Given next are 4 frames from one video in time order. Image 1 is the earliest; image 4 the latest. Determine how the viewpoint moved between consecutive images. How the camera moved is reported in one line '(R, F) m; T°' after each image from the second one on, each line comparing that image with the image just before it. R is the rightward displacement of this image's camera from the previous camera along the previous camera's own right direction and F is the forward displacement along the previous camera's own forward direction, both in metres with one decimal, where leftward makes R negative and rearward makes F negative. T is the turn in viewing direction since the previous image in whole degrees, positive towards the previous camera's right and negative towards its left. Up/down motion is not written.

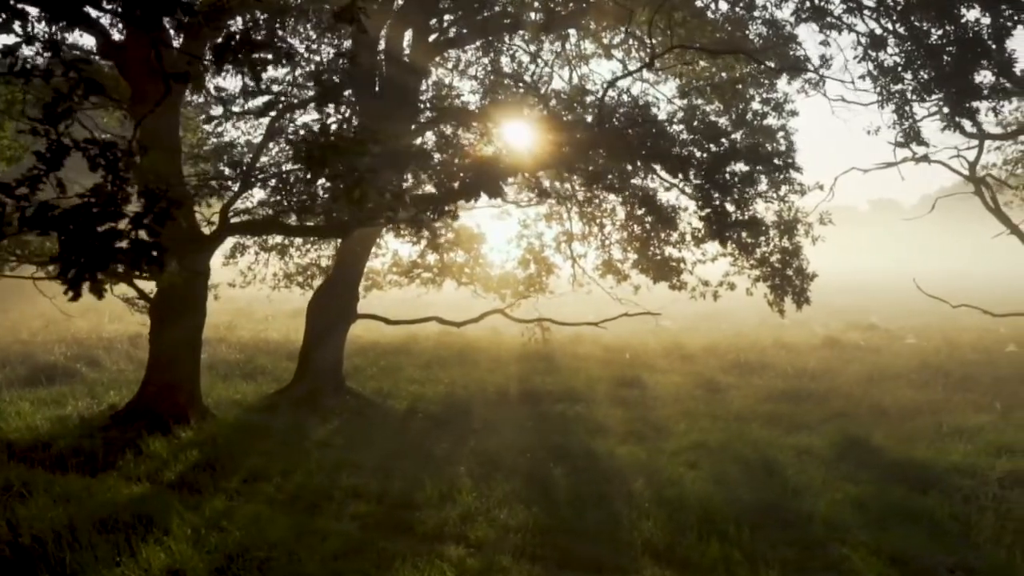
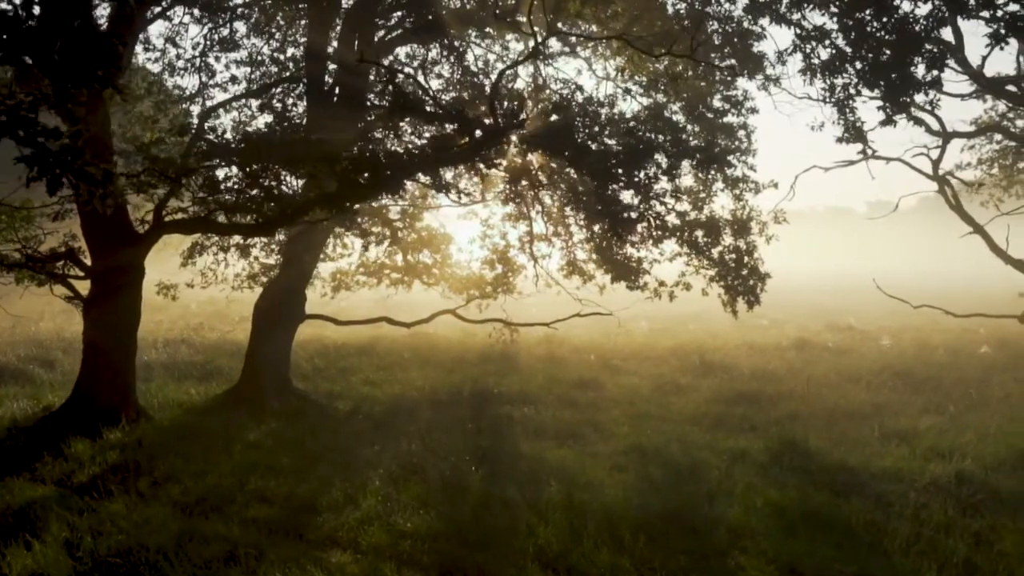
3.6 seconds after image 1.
(+1.0, +0.2) m; -1°
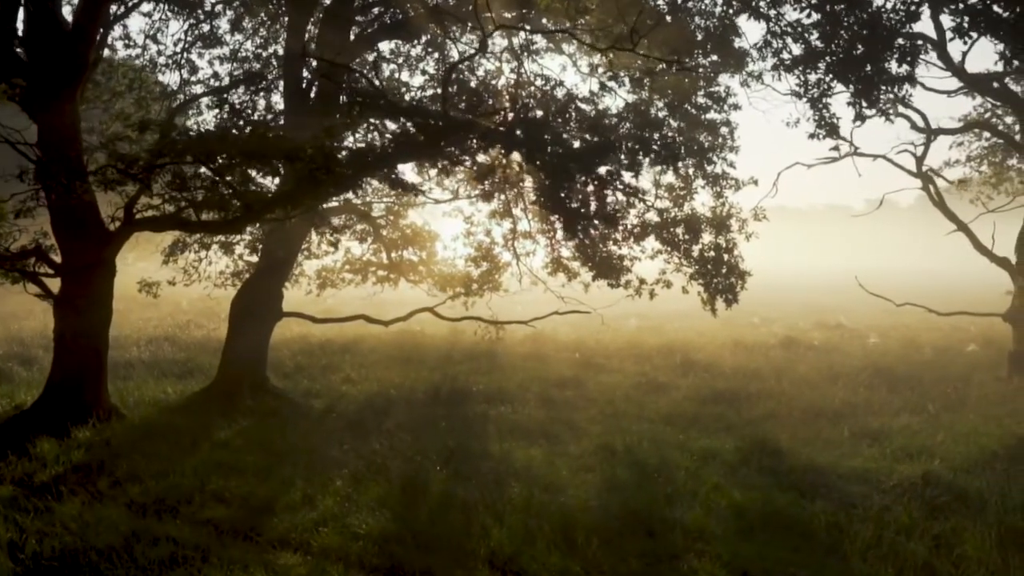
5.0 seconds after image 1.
(+0.4, +0.1) m; 0°
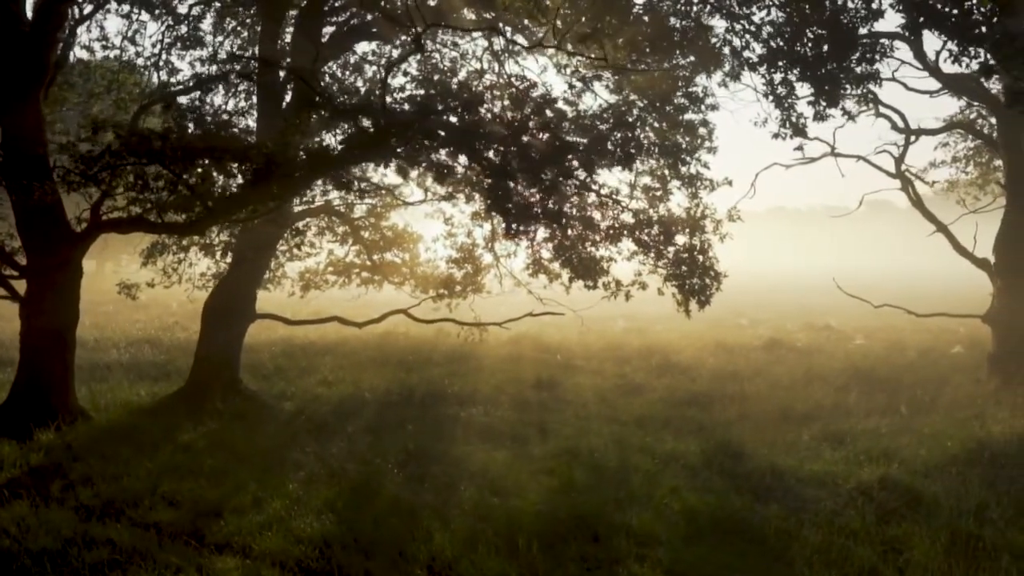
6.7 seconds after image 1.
(+0.5, +0.1) m; 0°
